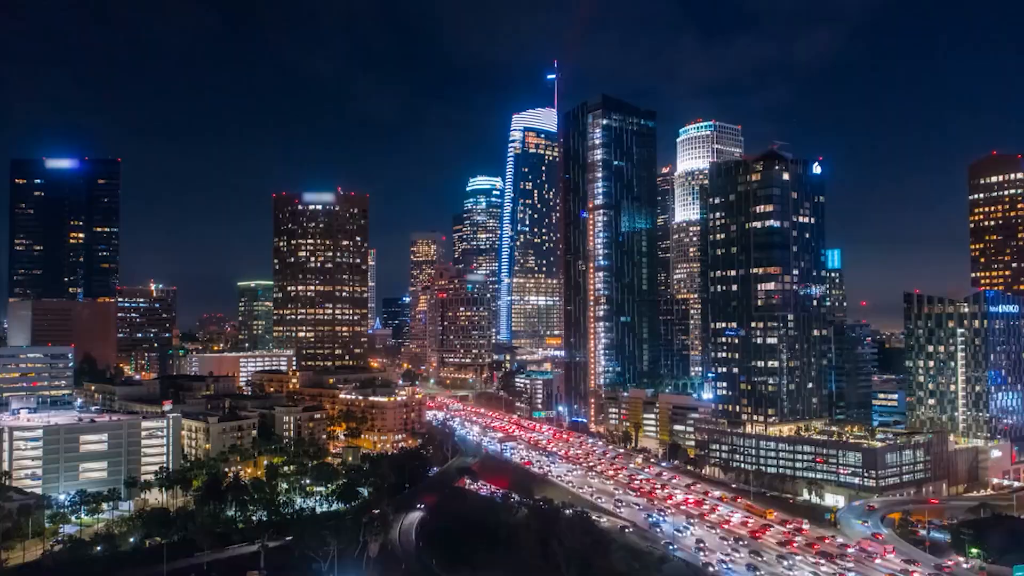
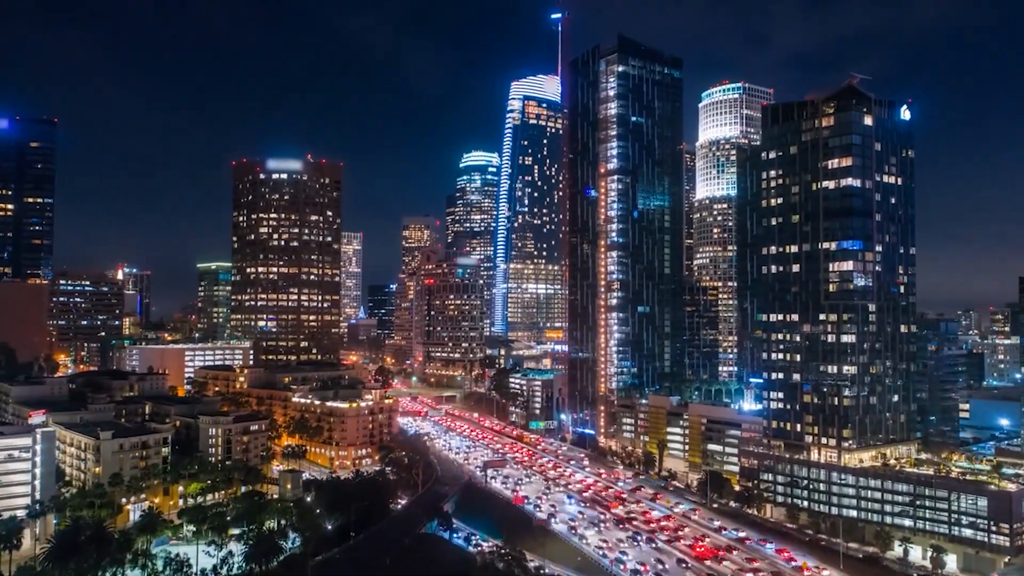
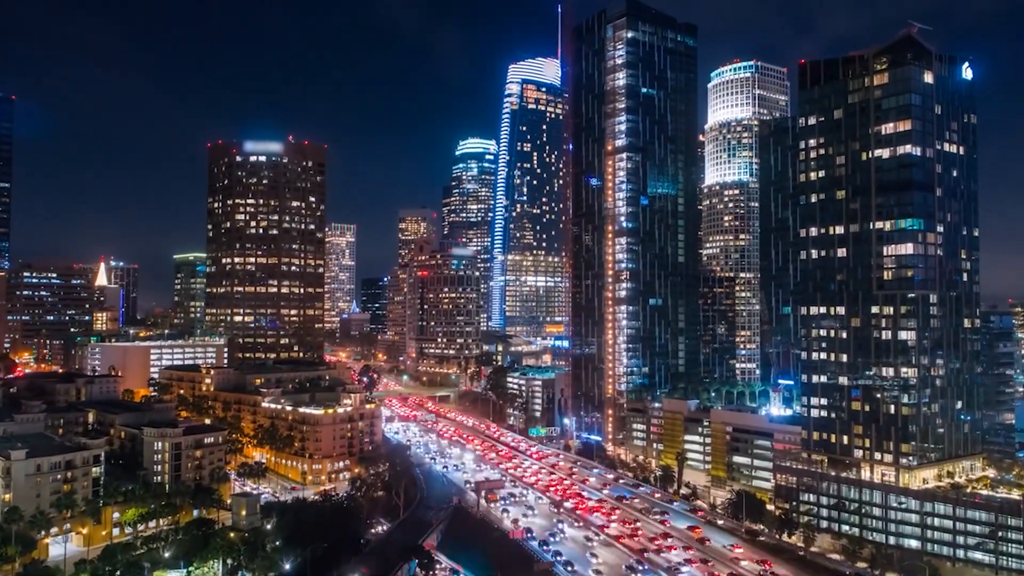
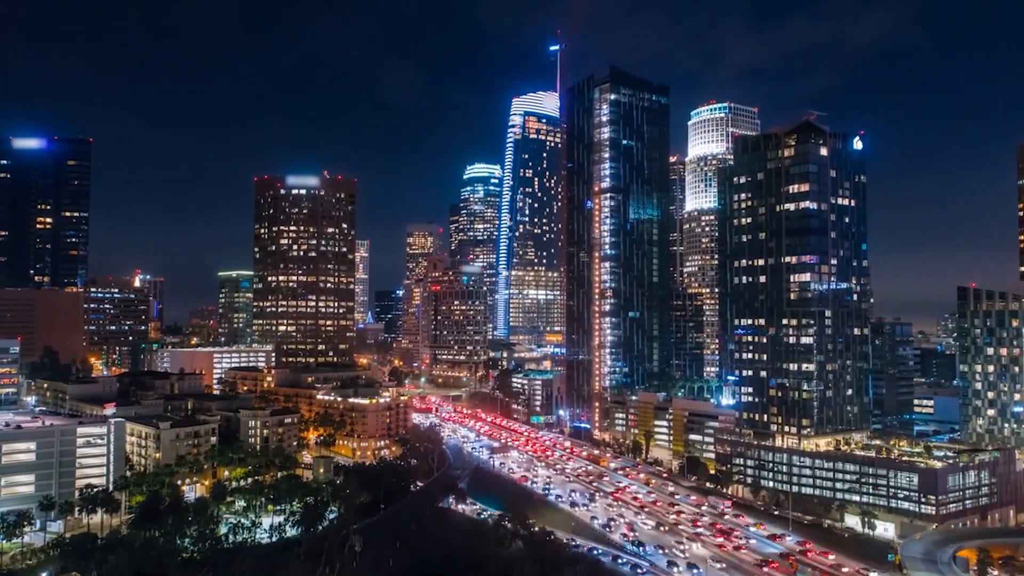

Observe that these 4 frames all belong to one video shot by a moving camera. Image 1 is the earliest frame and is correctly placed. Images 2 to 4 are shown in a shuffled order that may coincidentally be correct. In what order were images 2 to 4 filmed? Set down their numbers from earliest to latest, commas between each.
4, 2, 3
